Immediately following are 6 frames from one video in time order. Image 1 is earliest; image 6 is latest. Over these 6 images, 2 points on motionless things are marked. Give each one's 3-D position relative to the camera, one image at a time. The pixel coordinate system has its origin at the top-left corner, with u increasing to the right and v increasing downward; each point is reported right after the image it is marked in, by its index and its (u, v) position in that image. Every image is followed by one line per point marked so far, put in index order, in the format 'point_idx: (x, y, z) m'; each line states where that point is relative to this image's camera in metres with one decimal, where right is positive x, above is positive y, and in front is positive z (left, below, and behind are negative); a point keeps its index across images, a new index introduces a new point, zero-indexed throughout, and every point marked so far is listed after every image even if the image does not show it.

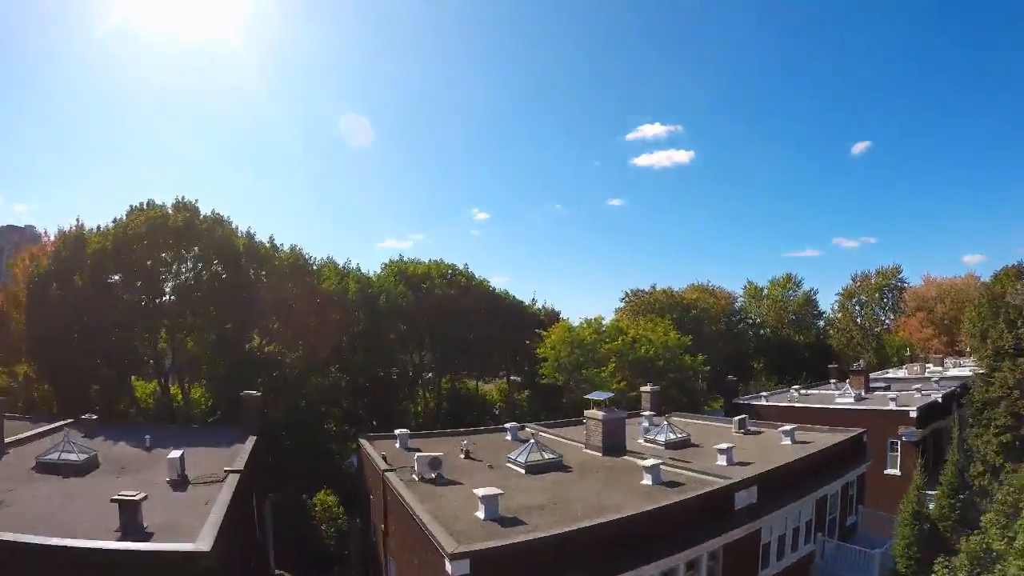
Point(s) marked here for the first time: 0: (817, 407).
0: (+10.7, -4.2, +20.0) m
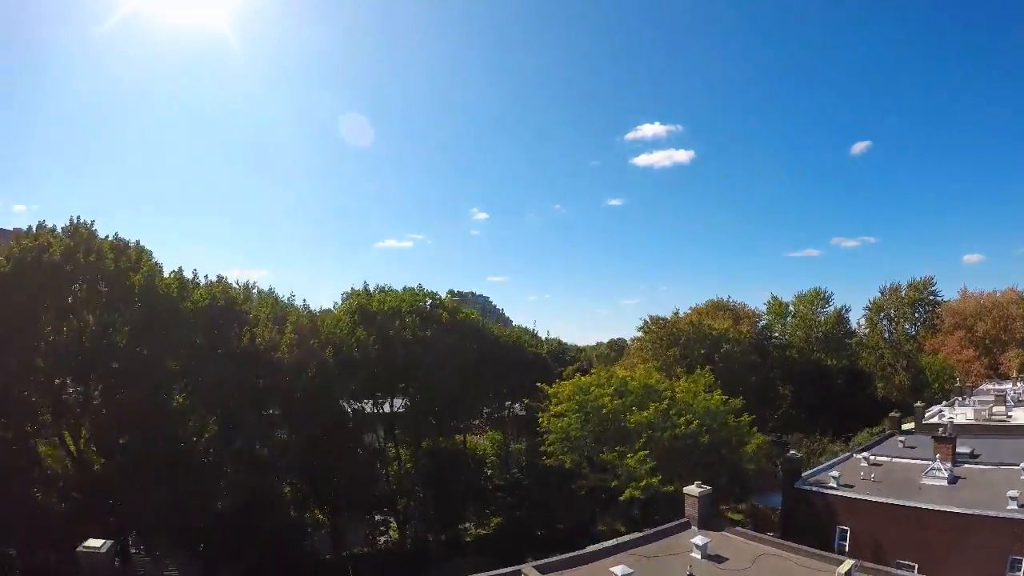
0: (+10.5, -5.6, +14.9) m
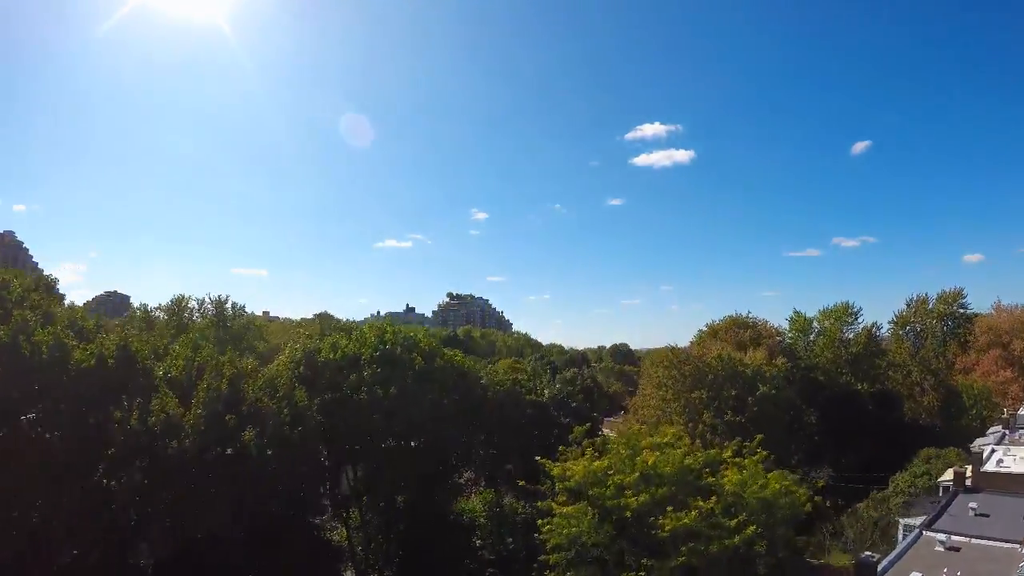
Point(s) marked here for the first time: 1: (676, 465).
0: (+10.3, -6.8, +11.0) m
1: (+3.5, -3.9, +12.5) m
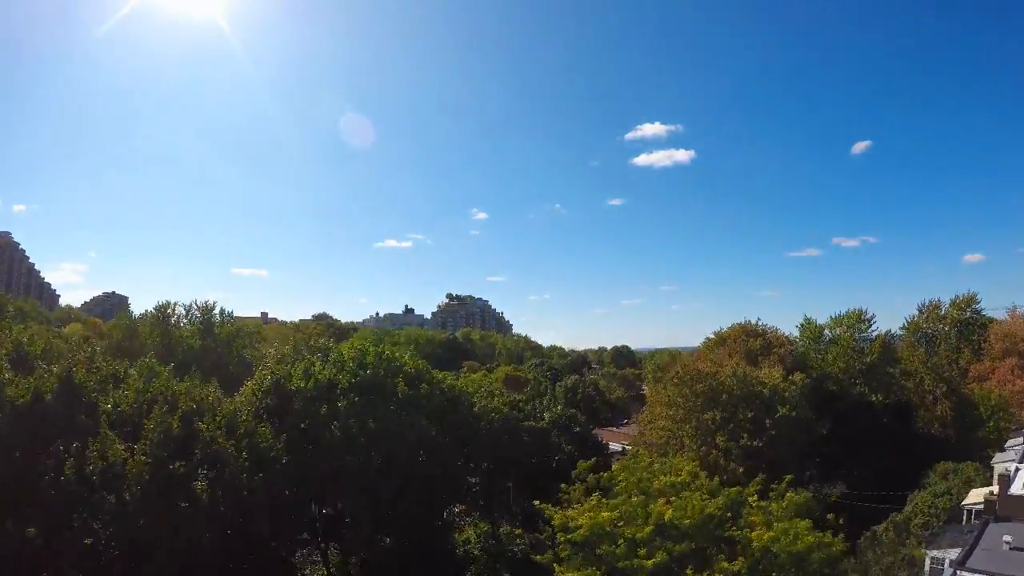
0: (+10.2, -7.2, +9.4) m
1: (+3.4, -4.3, +10.8) m
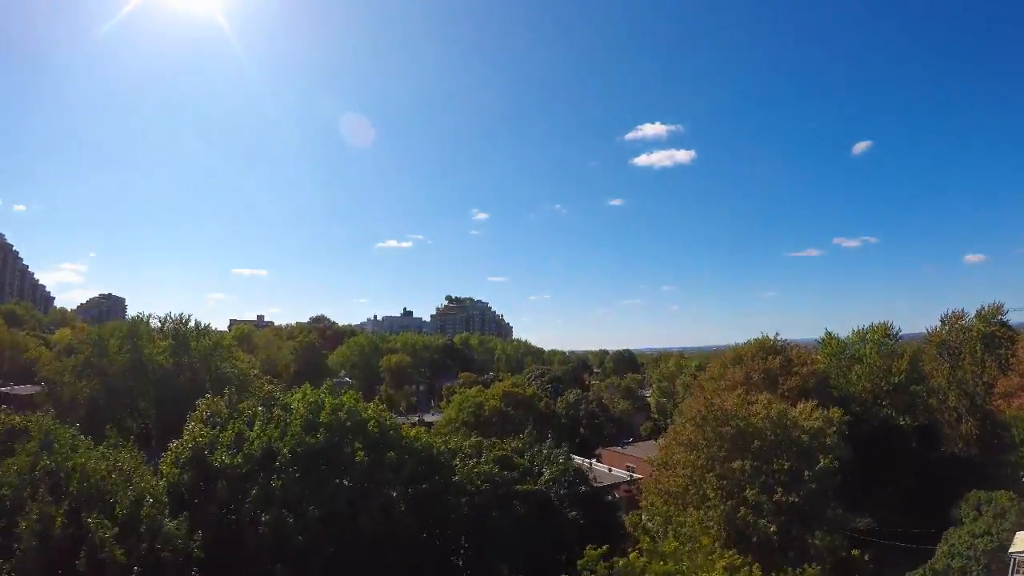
0: (+10.0, -8.0, +6.6) m
1: (+3.2, -5.1, +8.0) m
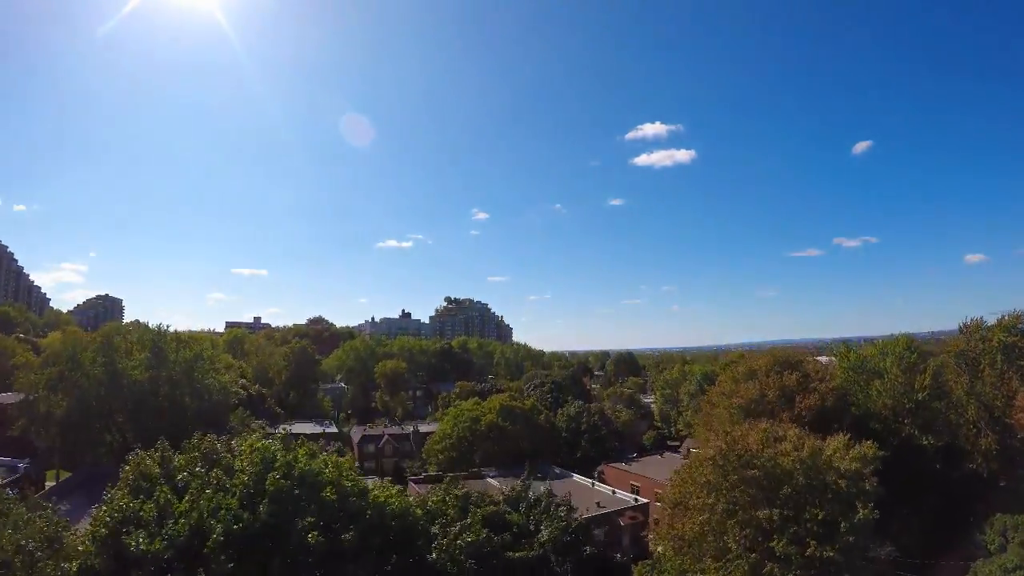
0: (+9.9, -8.6, +4.5) m
1: (+3.1, -5.7, +5.9) m
